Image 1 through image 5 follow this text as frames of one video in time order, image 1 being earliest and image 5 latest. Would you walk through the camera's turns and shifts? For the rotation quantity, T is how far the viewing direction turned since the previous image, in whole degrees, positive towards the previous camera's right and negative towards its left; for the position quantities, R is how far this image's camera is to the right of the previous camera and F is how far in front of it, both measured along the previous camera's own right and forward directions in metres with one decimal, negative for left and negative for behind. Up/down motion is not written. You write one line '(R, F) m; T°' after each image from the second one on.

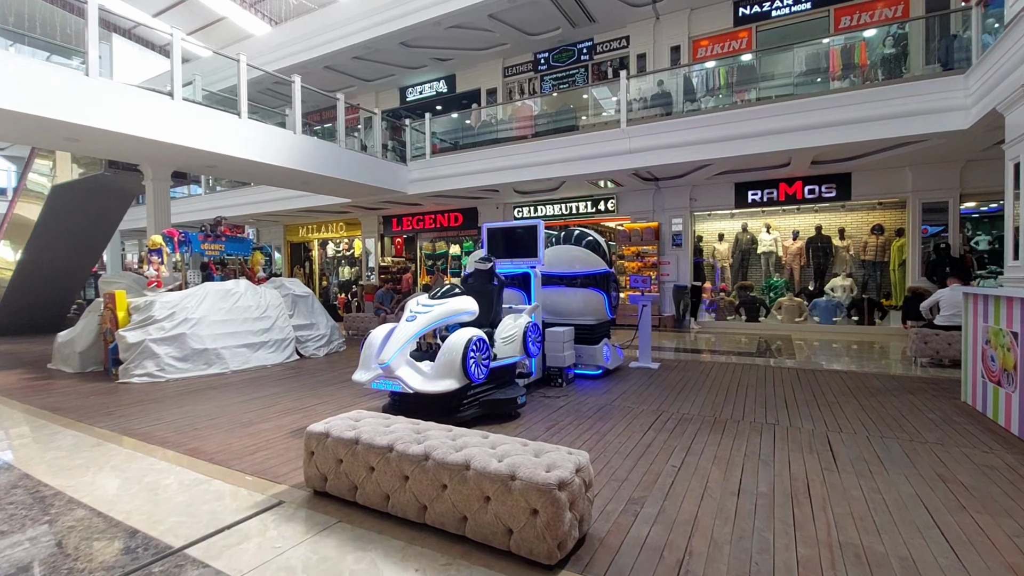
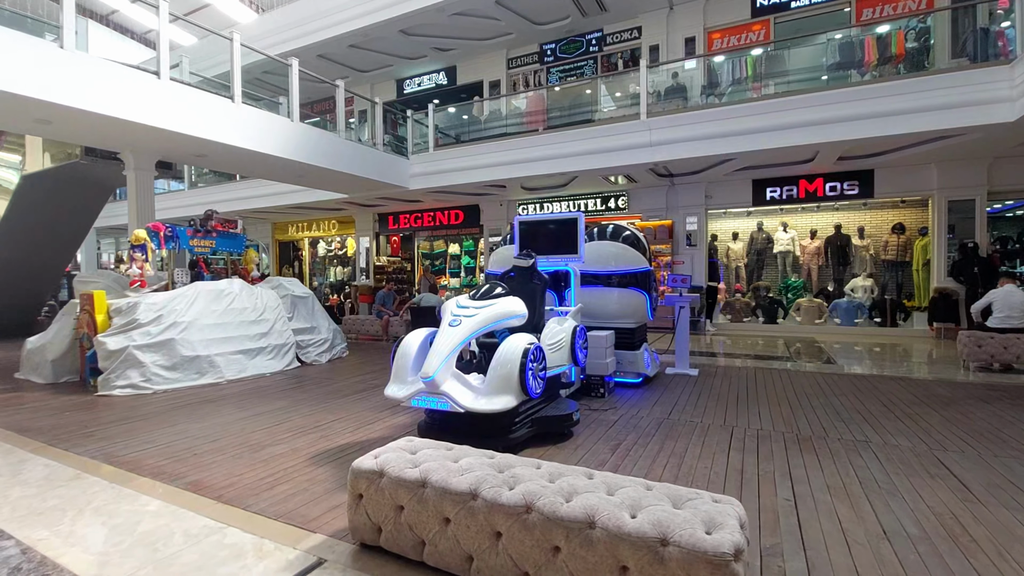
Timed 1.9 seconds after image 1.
(-0.5, +0.5) m; +2°
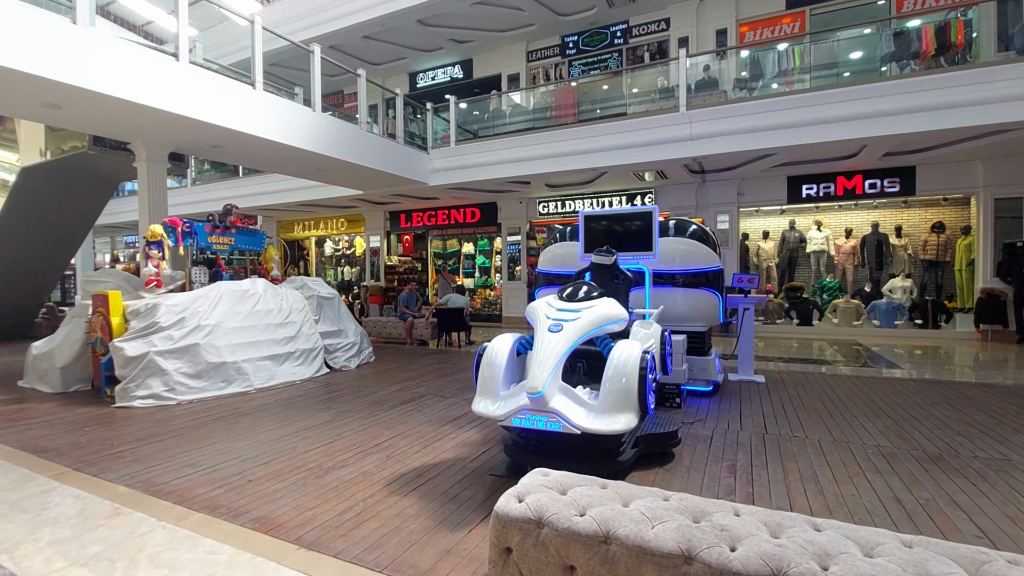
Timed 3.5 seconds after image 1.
(-0.6, +0.4) m; +1°
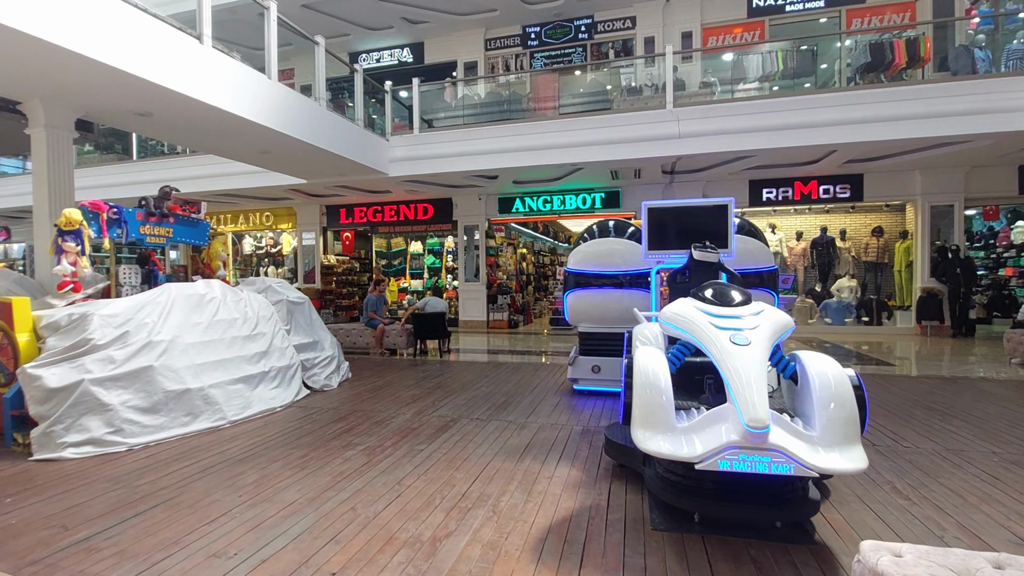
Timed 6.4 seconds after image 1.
(-1.1, +0.7) m; +11°
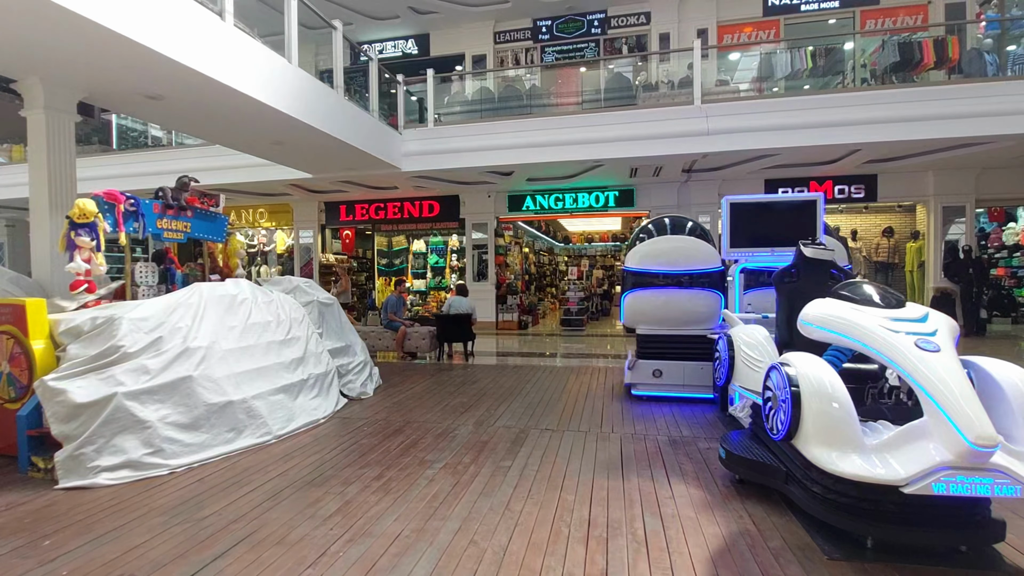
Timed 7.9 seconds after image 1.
(-0.7, +0.3) m; +3°
